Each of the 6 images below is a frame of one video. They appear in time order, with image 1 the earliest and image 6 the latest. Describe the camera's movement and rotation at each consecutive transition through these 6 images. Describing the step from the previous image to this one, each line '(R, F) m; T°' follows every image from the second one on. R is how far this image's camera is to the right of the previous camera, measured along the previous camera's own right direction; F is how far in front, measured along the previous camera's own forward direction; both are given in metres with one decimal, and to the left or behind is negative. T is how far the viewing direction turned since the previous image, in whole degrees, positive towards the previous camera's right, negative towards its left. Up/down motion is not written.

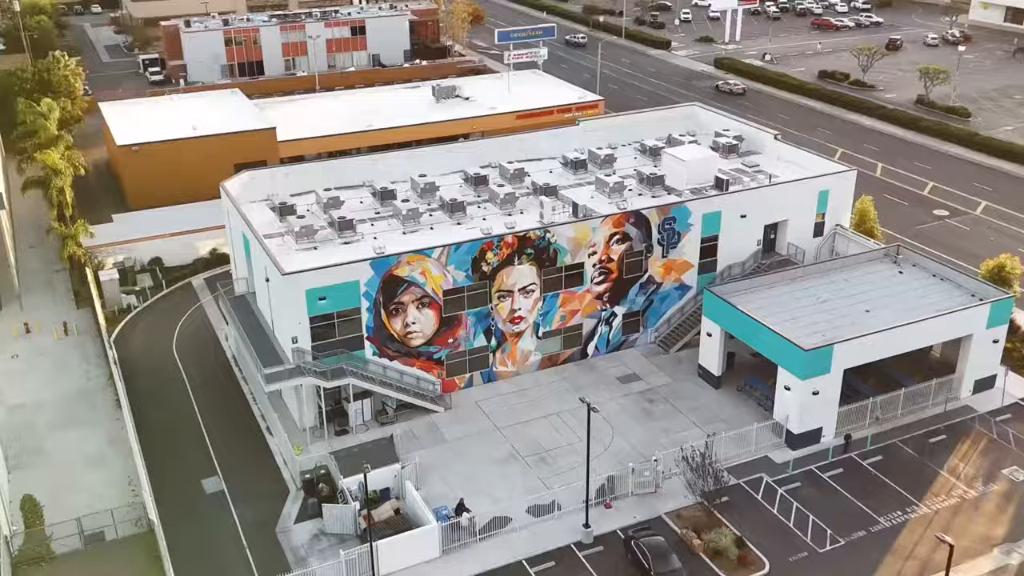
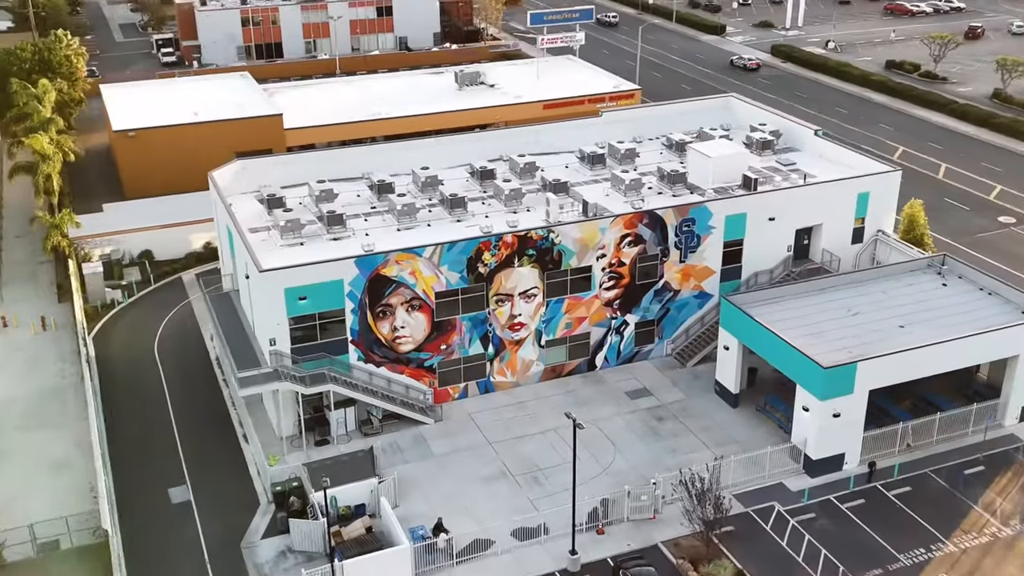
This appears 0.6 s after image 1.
(+3.6, +3.9) m; -4°
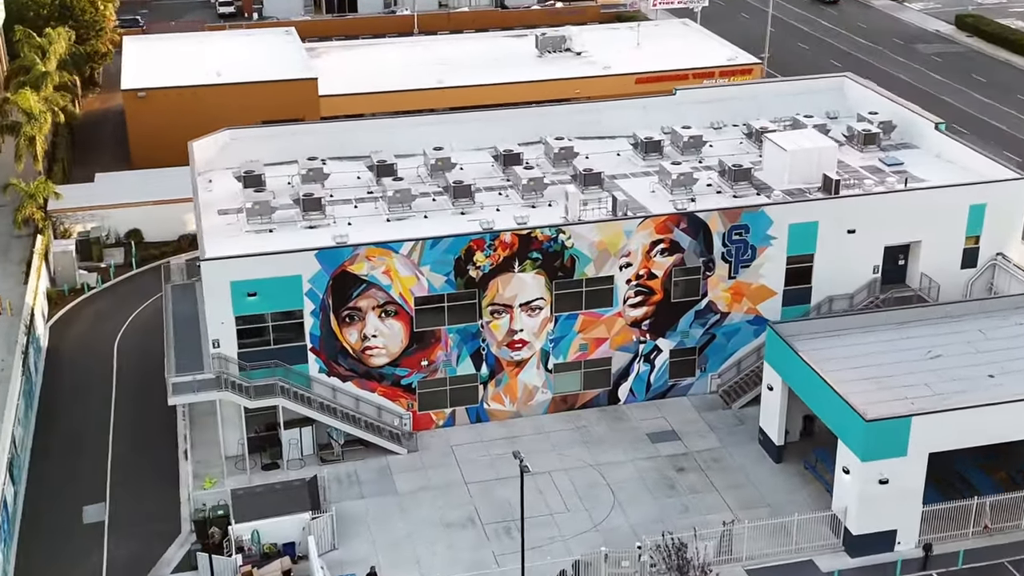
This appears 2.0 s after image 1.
(+7.7, +9.1) m; -11°
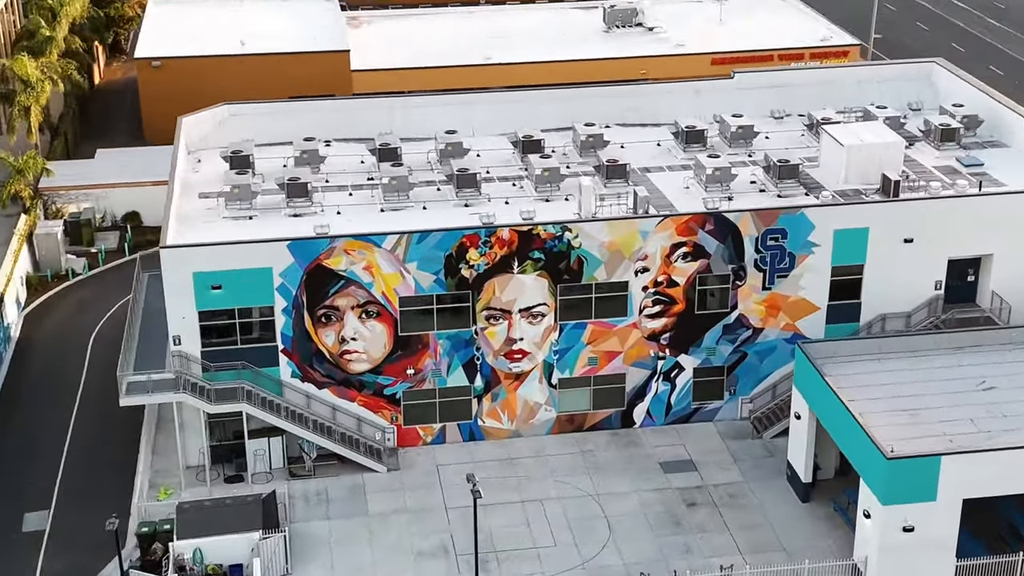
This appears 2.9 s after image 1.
(+3.7, +5.0) m; -6°
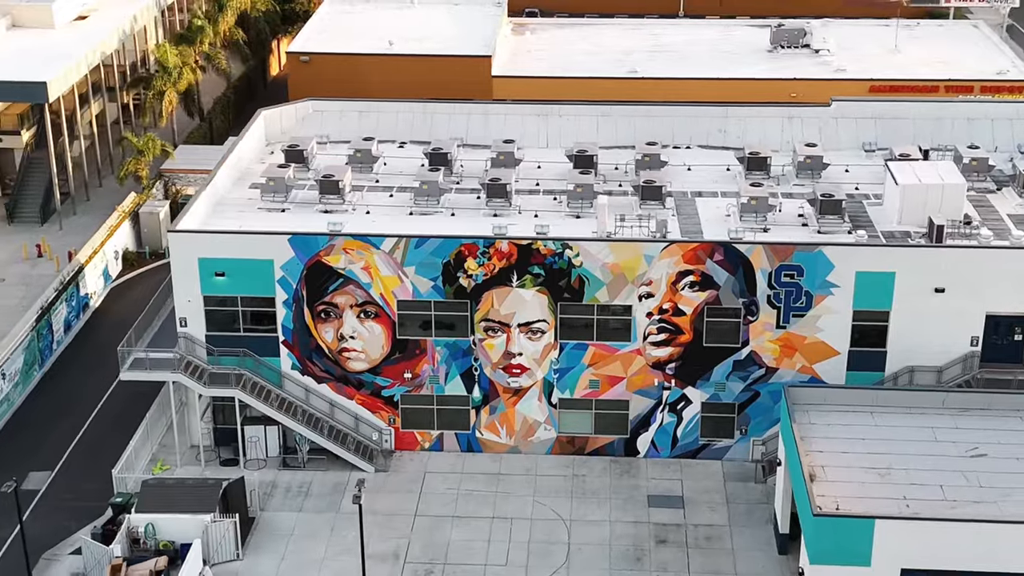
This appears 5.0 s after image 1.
(+8.2, +1.4) m; -13°
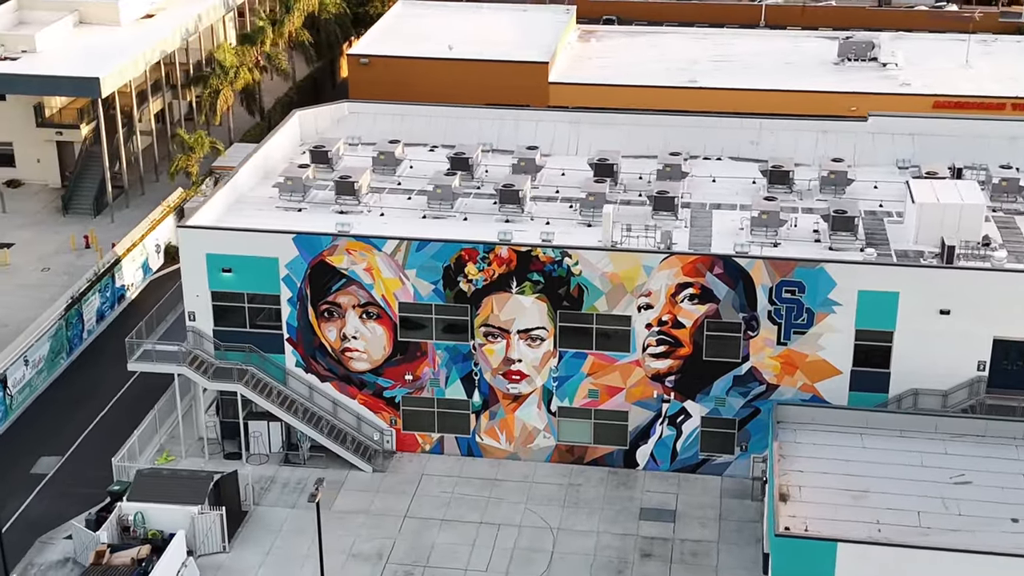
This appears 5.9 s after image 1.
(+3.3, +0.2) m; -5°
